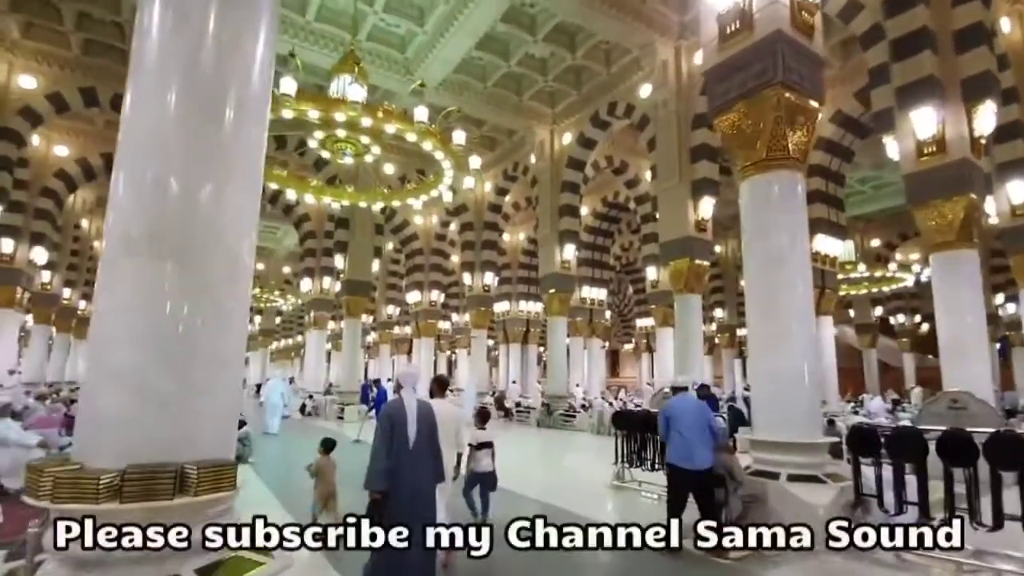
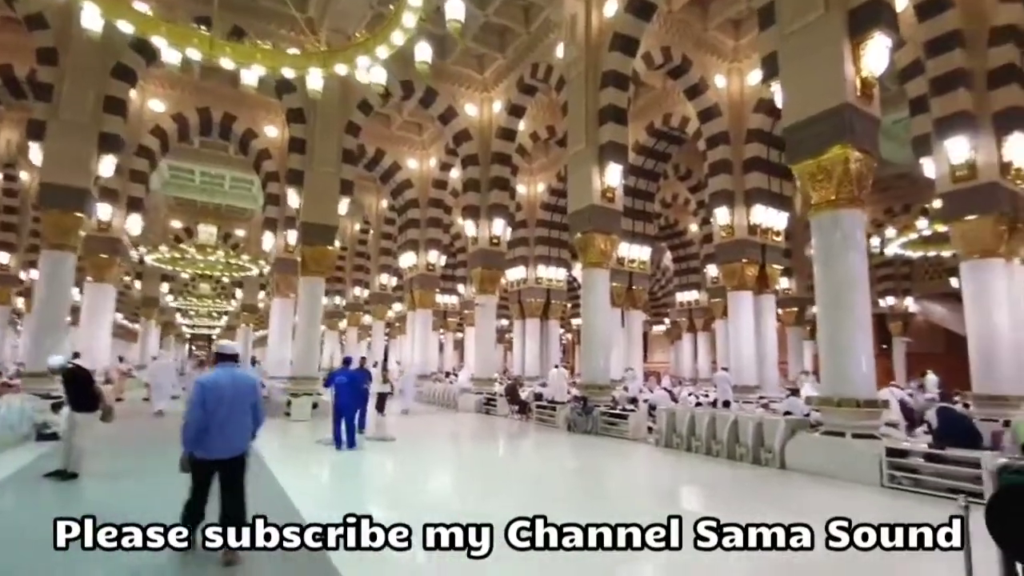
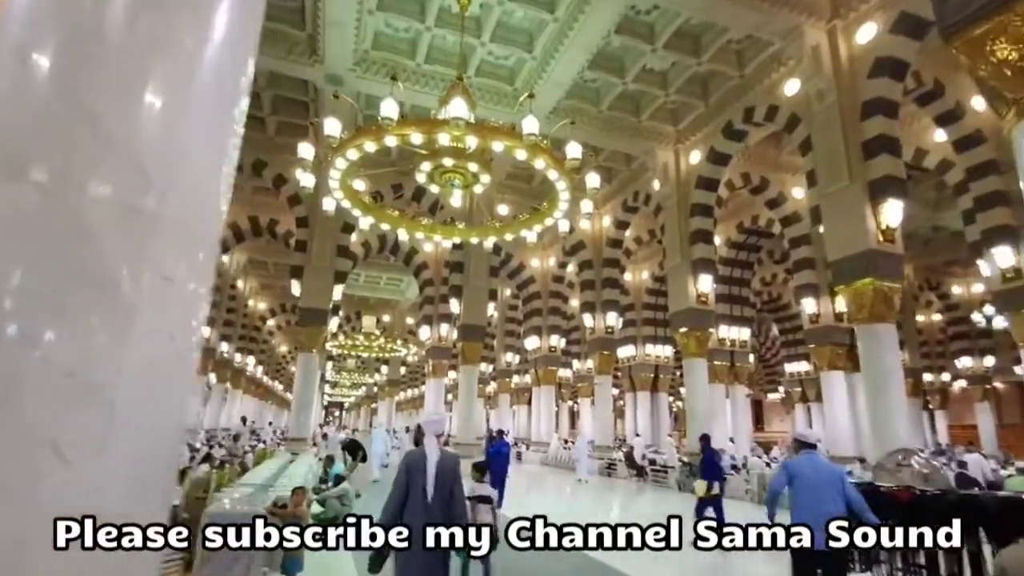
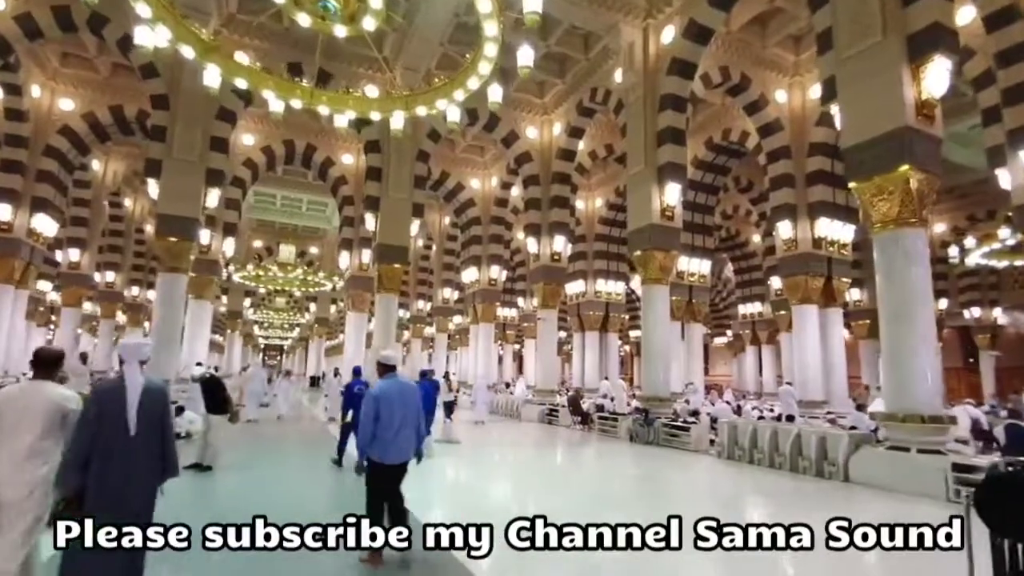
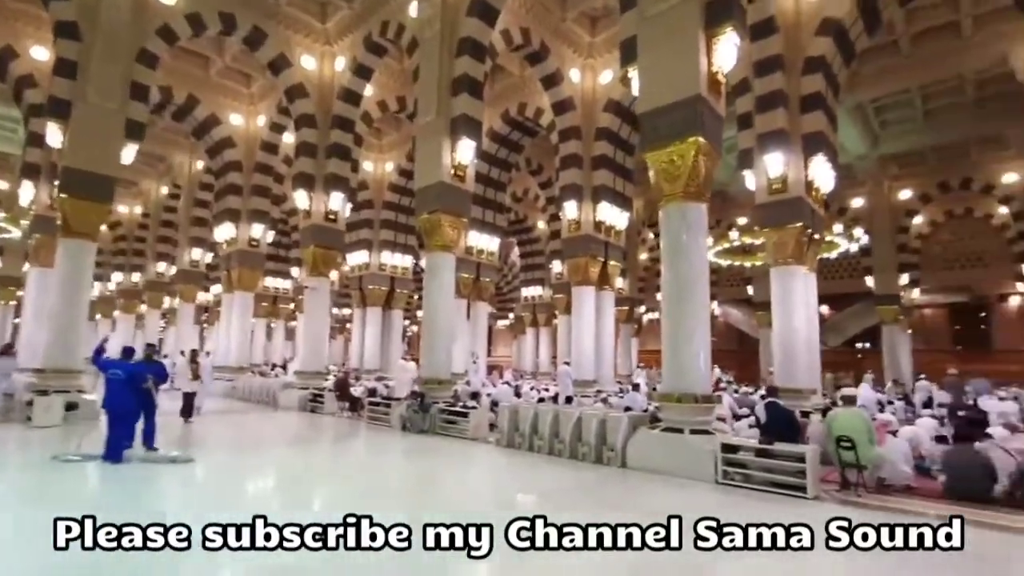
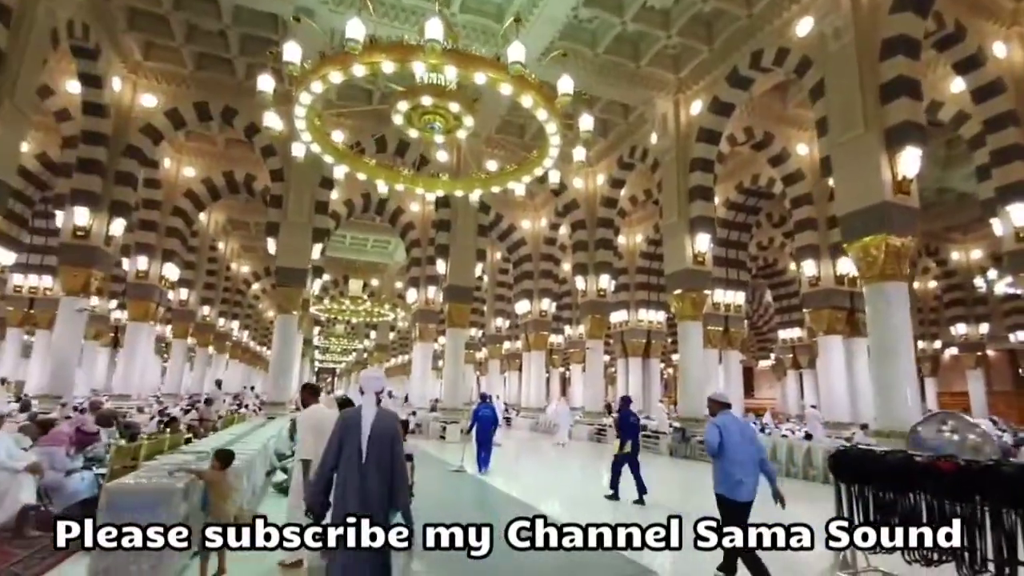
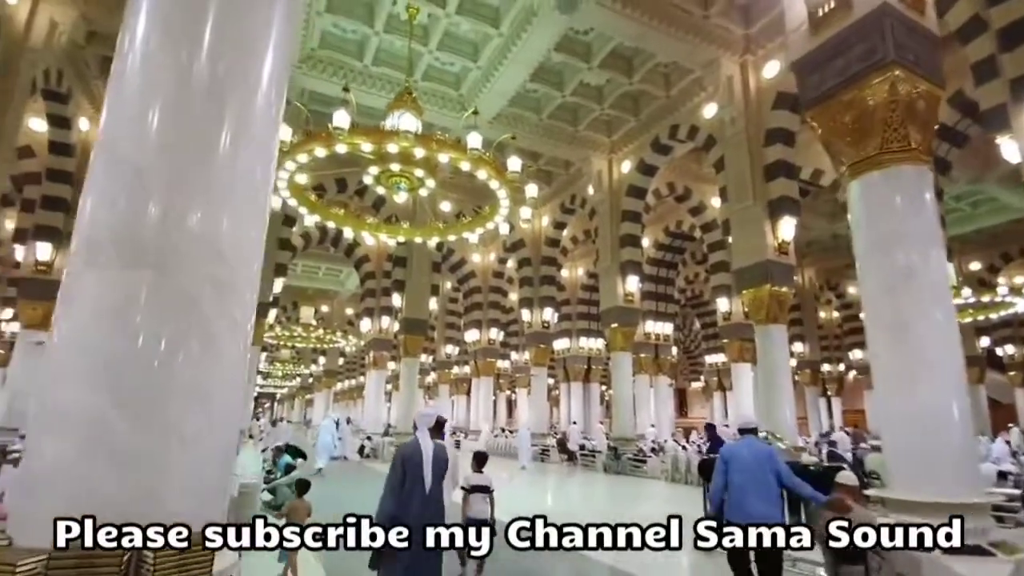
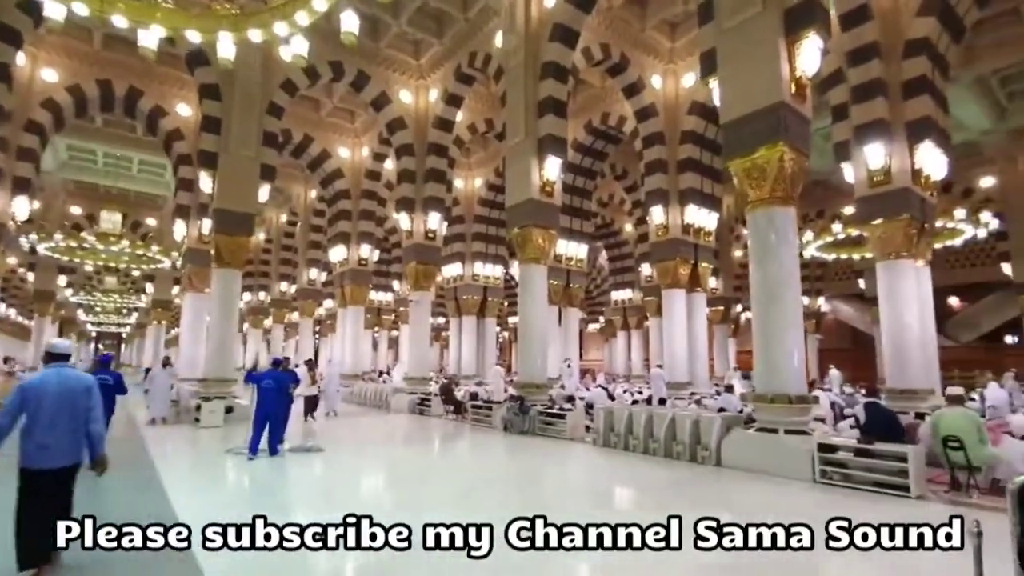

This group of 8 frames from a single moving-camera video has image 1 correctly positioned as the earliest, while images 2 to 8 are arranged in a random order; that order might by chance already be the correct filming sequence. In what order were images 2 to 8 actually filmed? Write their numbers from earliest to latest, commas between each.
7, 3, 6, 4, 2, 8, 5
